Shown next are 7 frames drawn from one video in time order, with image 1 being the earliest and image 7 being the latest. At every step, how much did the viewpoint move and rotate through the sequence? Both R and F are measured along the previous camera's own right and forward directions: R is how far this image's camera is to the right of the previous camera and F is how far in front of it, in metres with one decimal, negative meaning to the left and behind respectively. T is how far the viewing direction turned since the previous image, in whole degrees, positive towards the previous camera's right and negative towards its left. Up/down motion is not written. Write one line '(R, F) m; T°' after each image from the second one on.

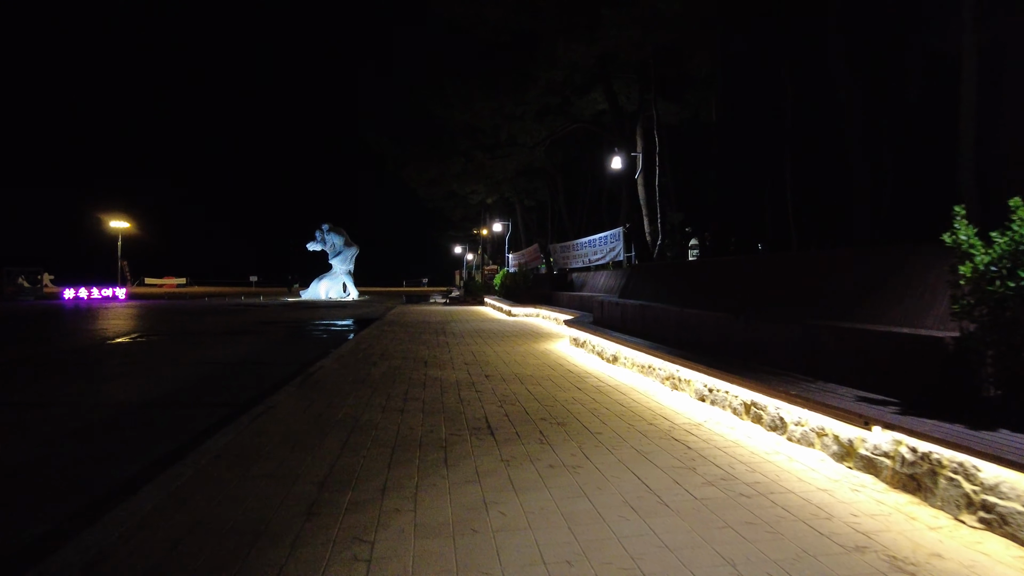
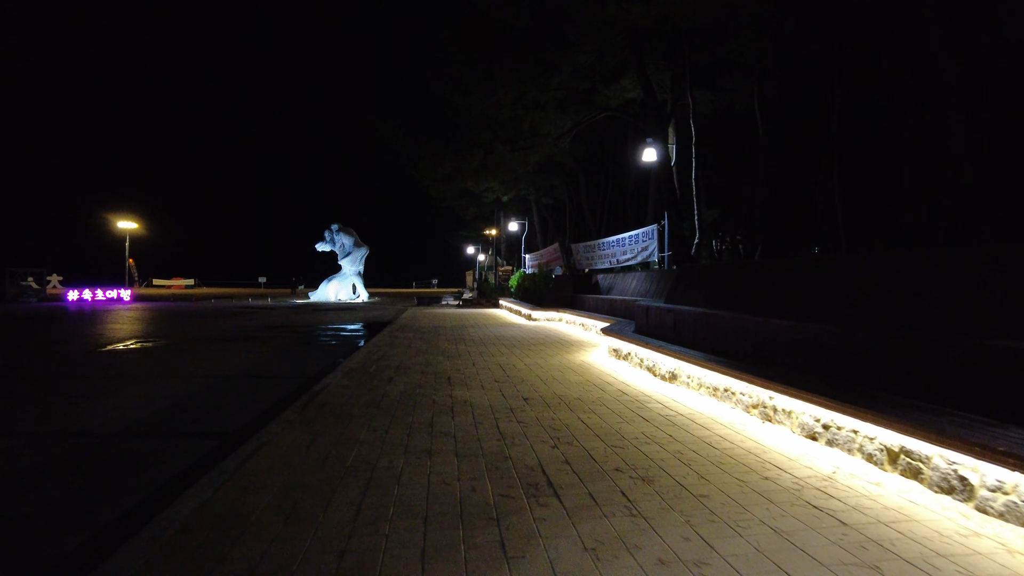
(-0.3, +1.3) m; -1°
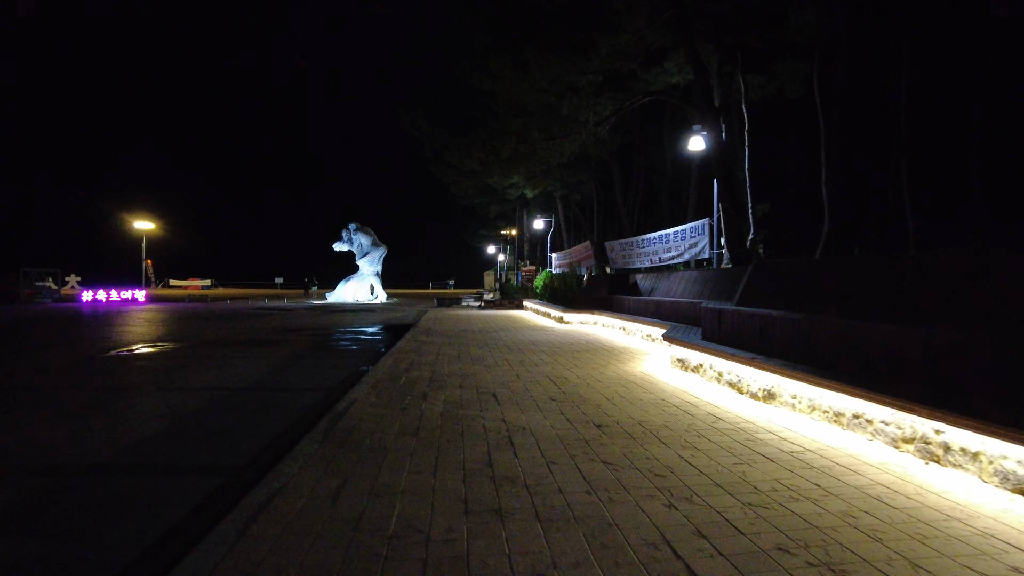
(-0.4, +1.2) m; -1°
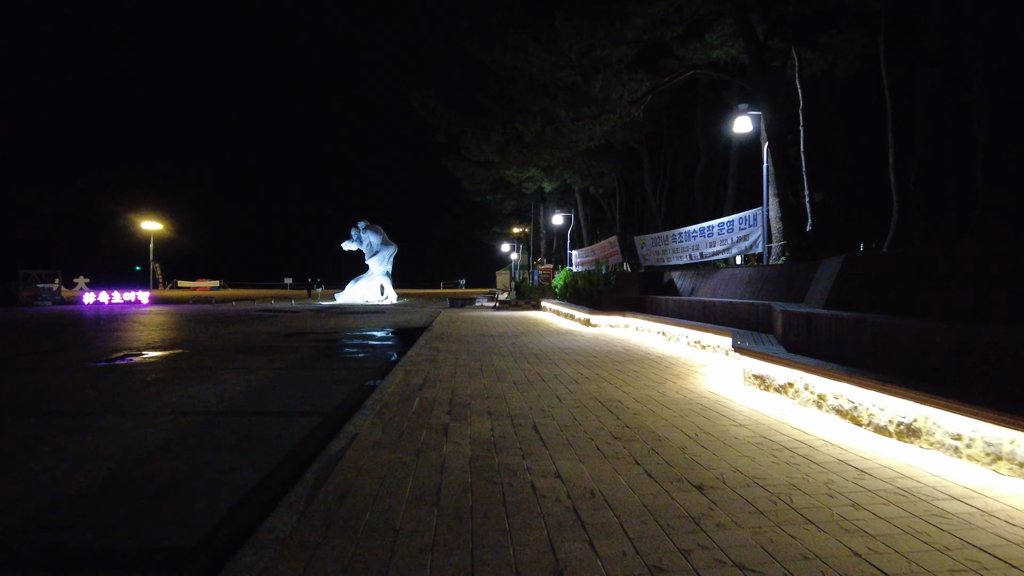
(-0.3, +1.5) m; -1°
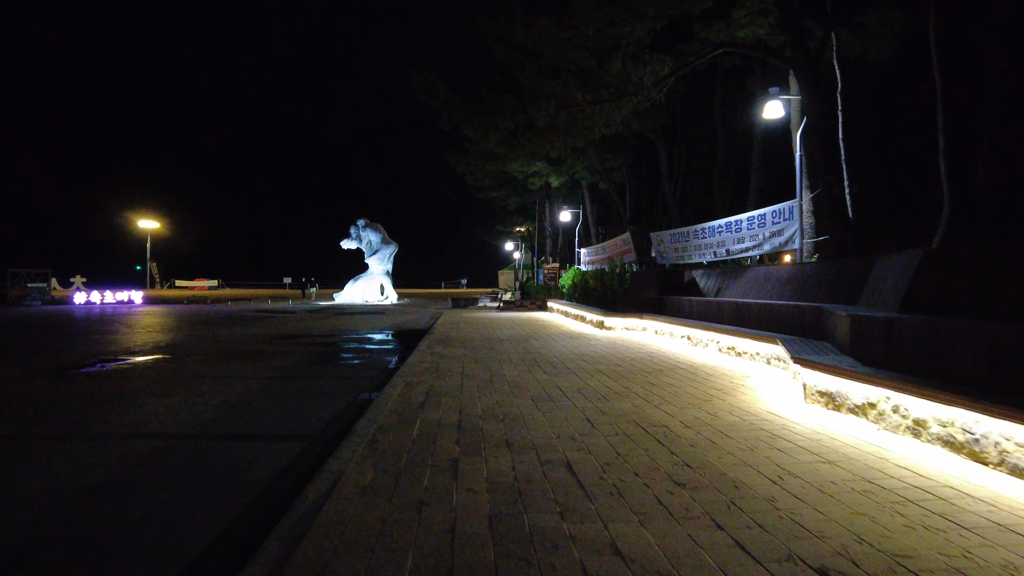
(-0.2, +1.1) m; 0°
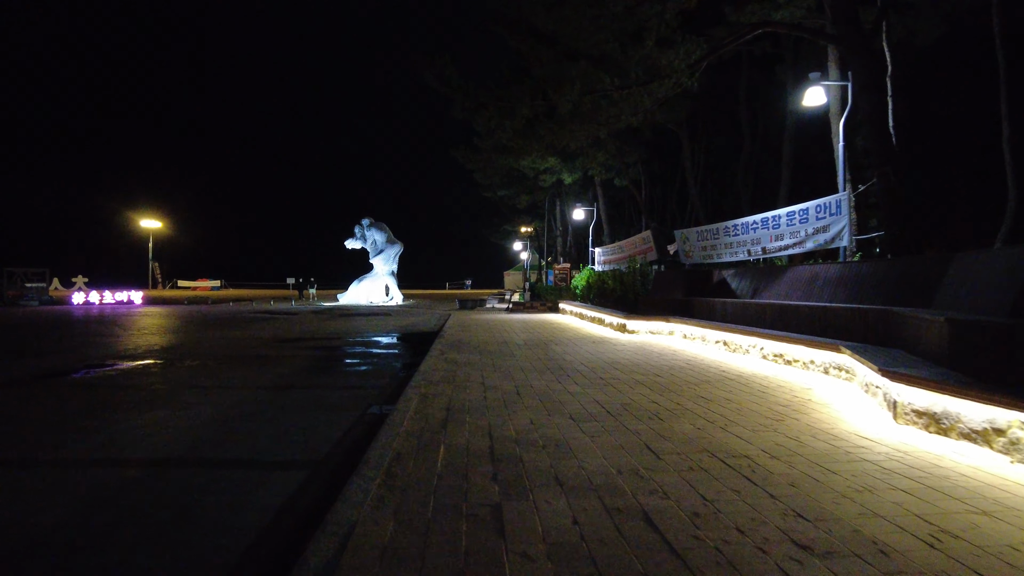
(-0.3, +0.9) m; 0°
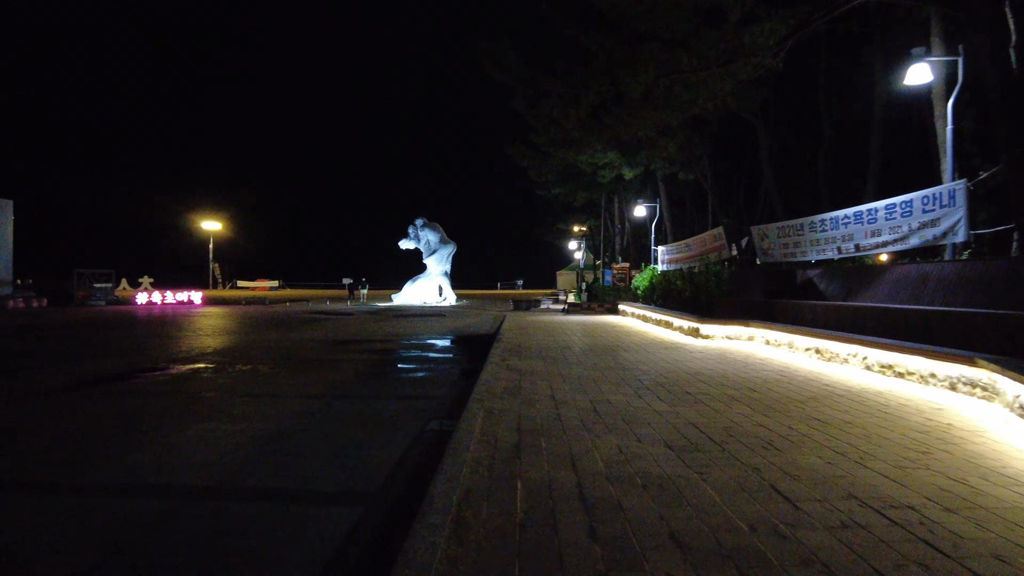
(-0.2, +0.8) m; -4°
